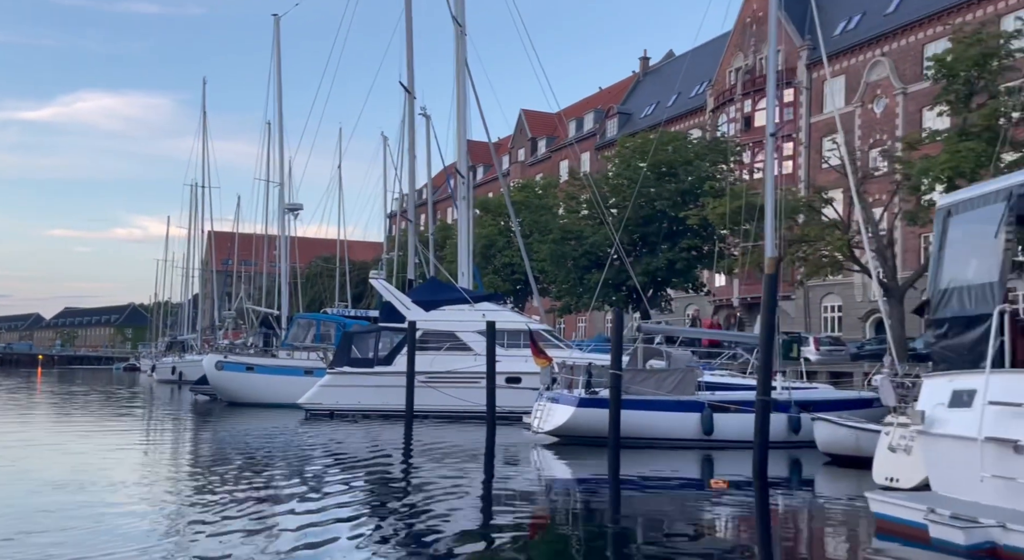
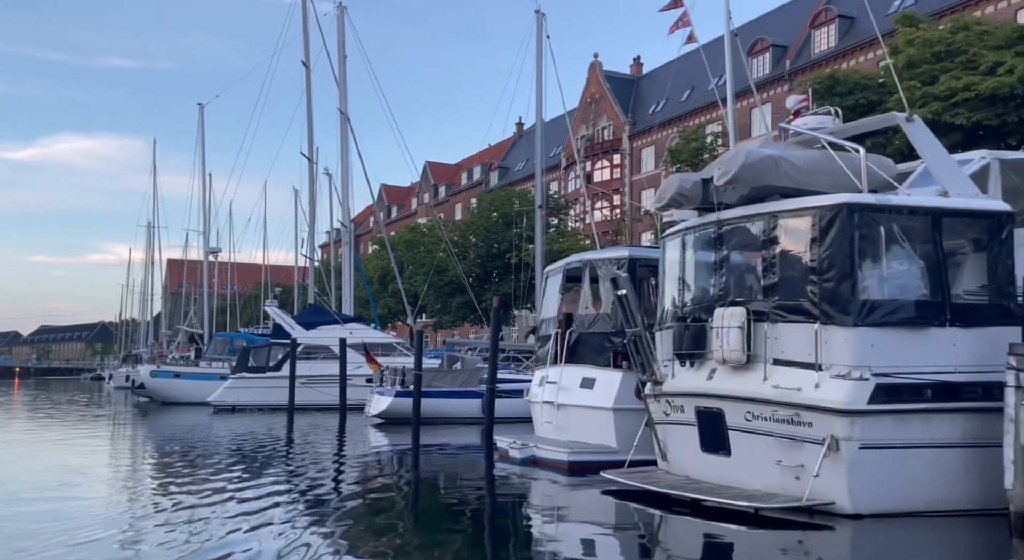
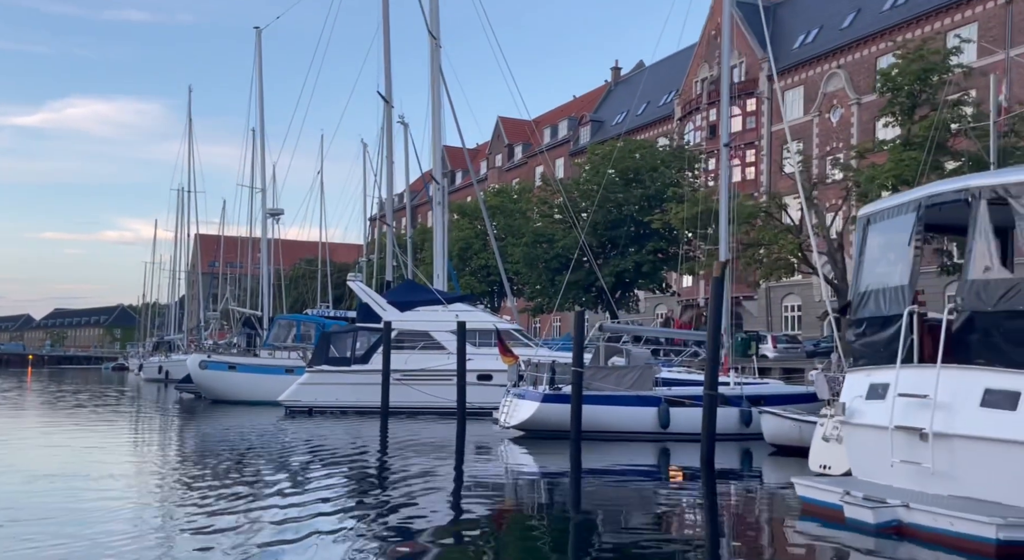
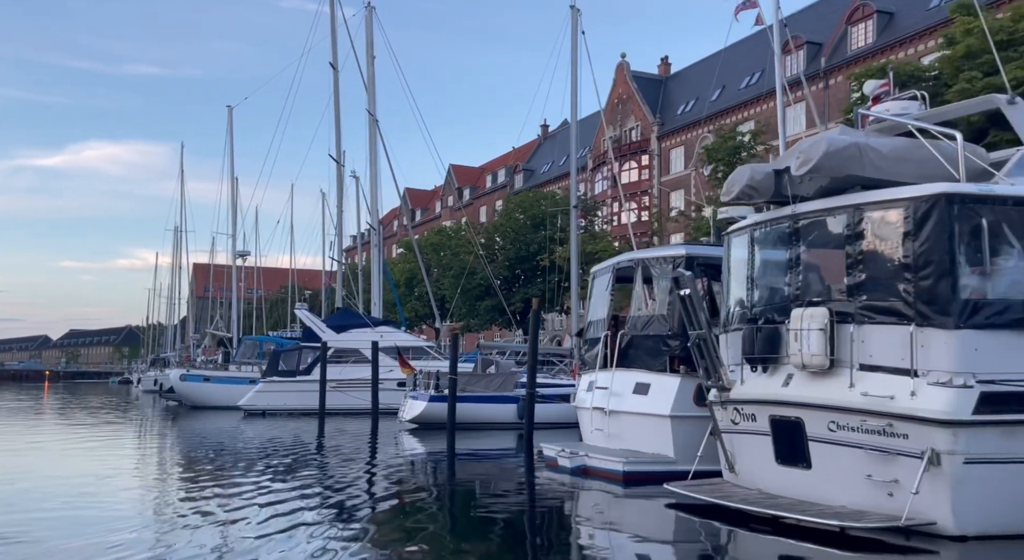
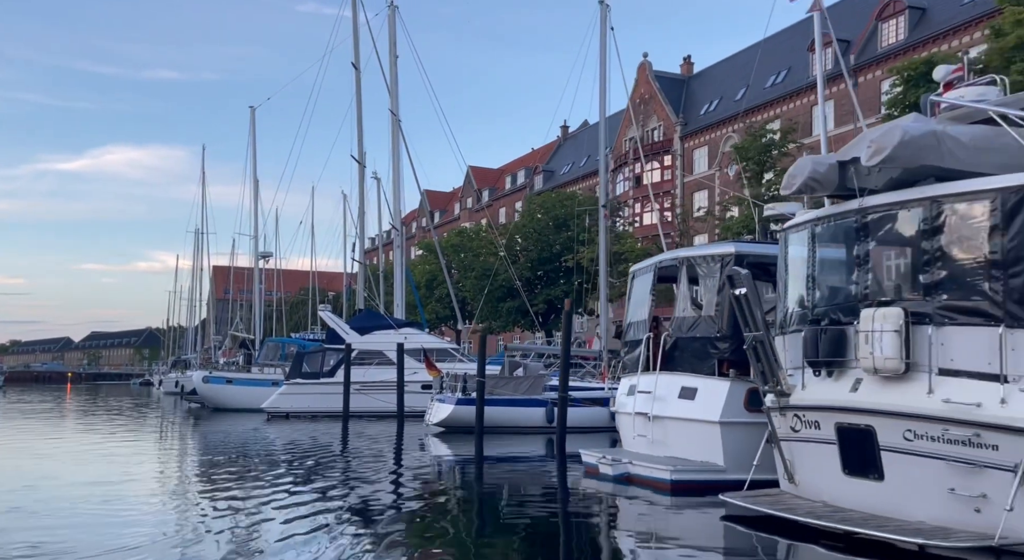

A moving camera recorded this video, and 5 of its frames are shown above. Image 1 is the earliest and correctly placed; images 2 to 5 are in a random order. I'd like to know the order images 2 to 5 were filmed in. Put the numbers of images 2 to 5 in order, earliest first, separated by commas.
3, 5, 4, 2
